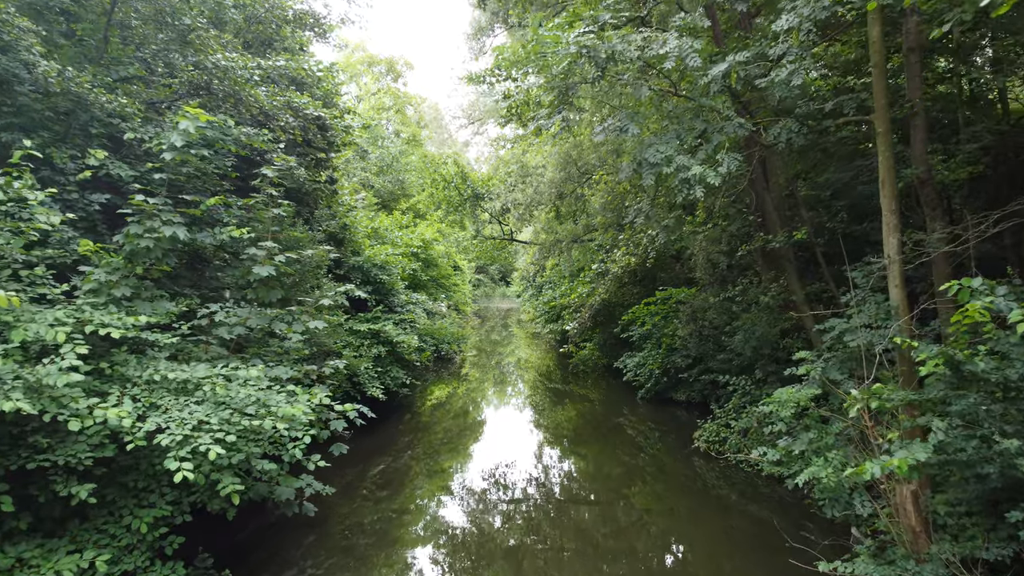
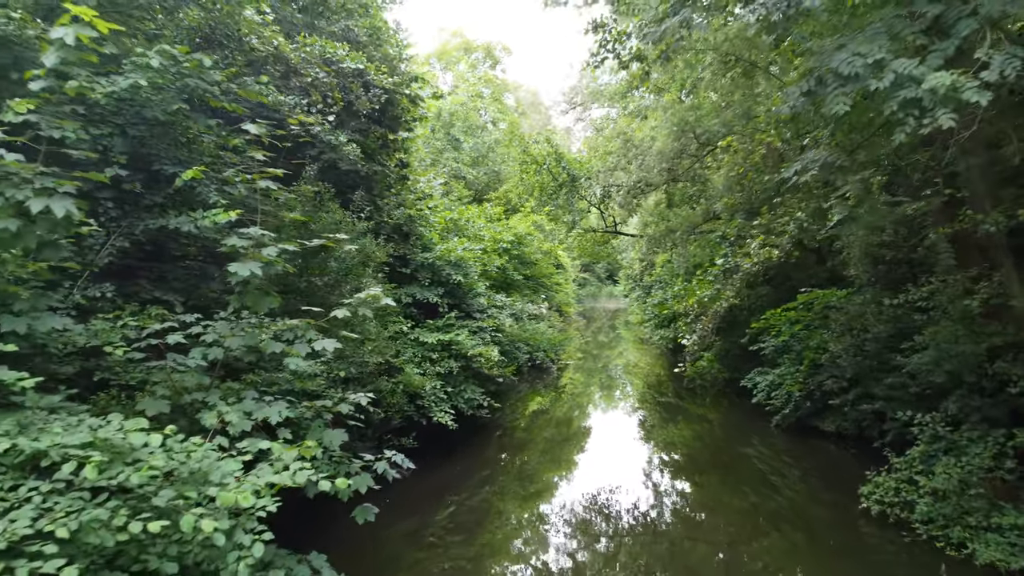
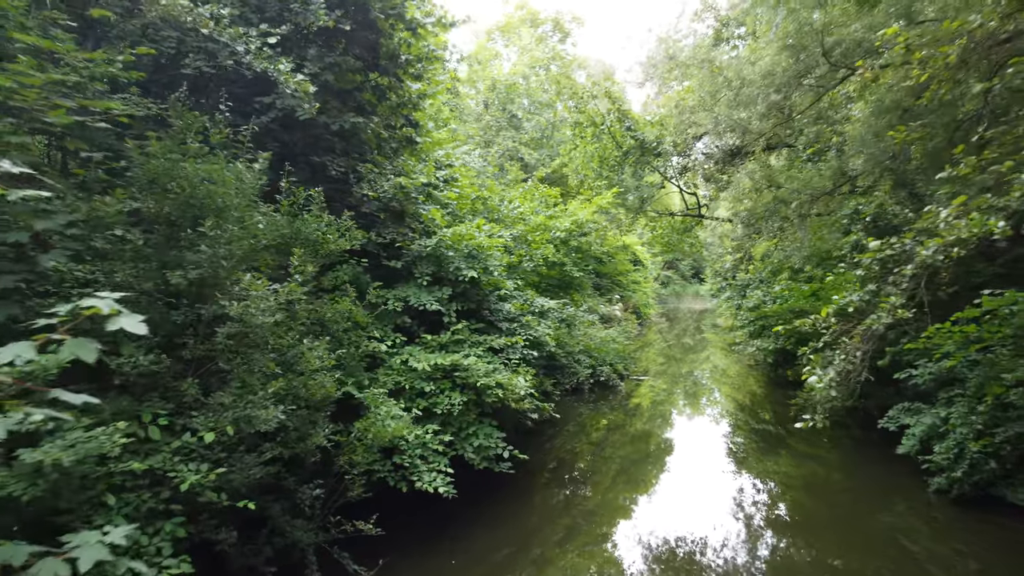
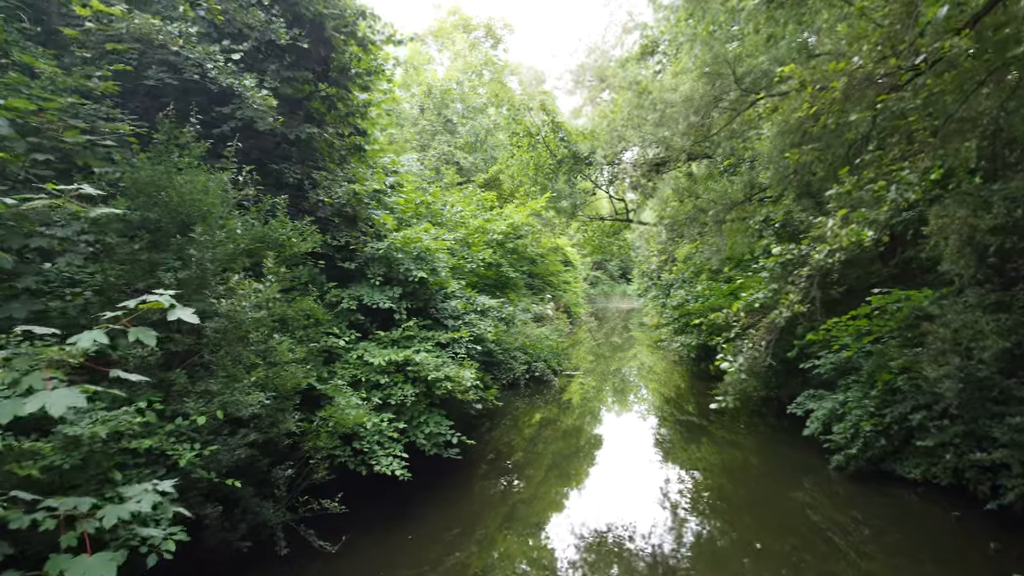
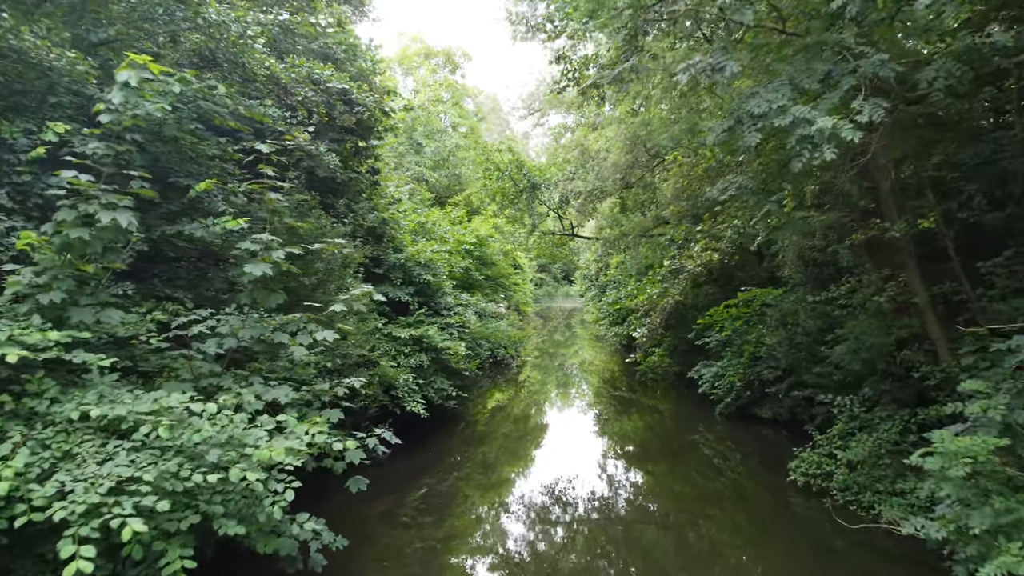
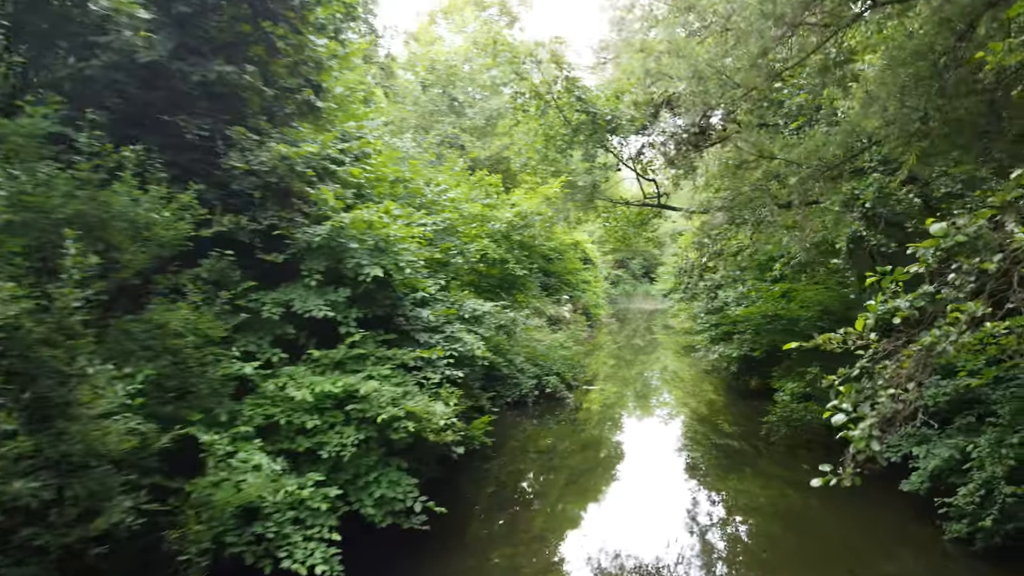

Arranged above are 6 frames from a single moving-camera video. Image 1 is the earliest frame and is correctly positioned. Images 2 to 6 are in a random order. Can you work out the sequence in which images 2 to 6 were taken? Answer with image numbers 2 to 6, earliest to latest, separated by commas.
5, 2, 4, 3, 6
